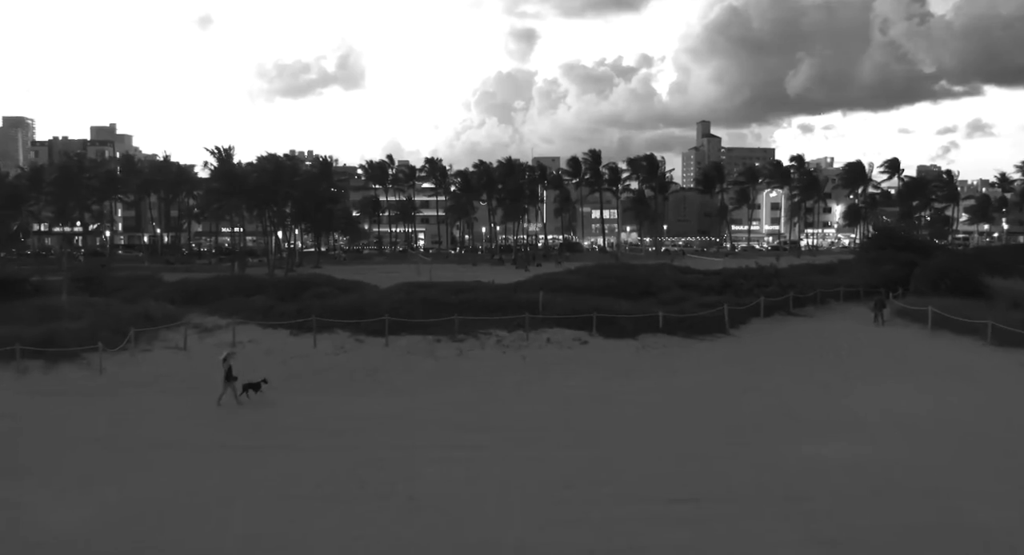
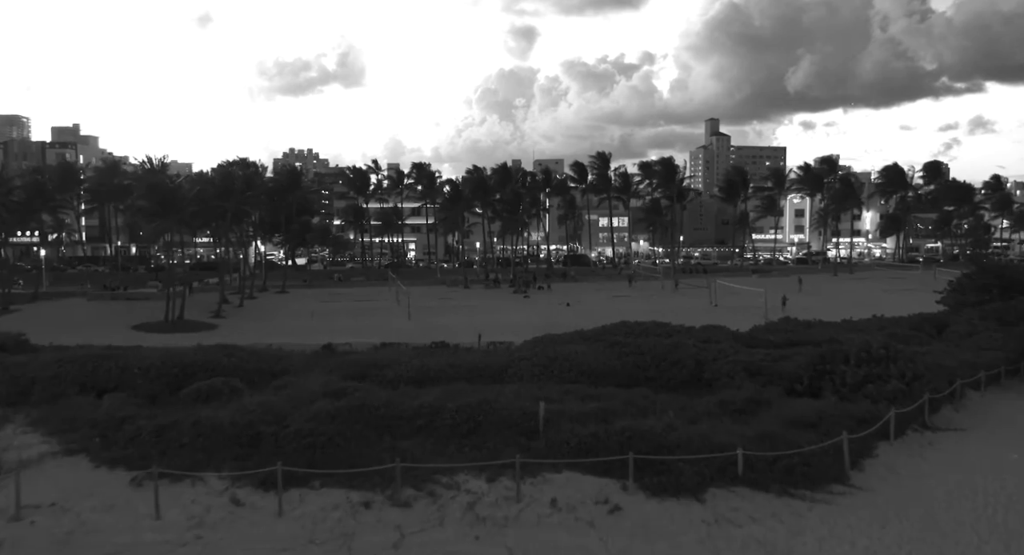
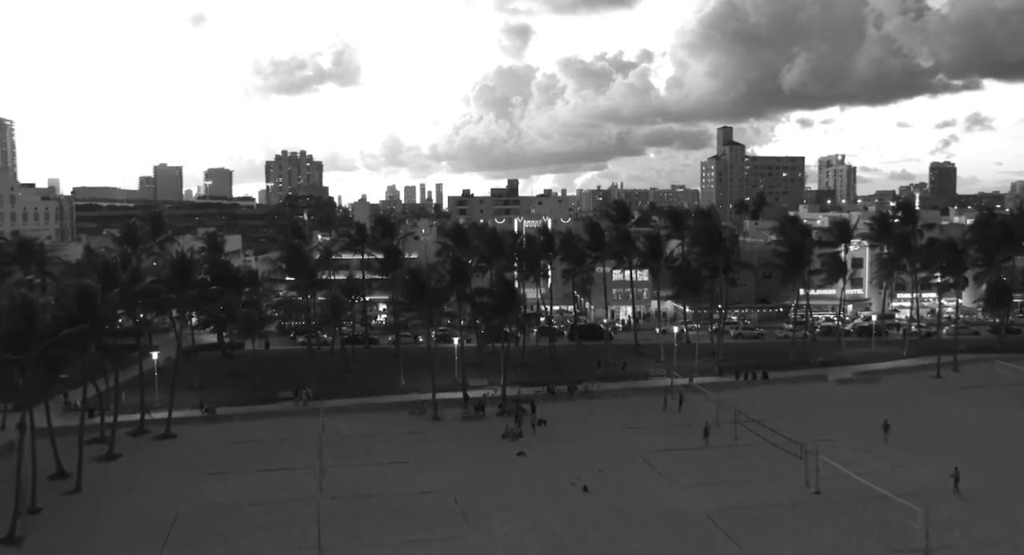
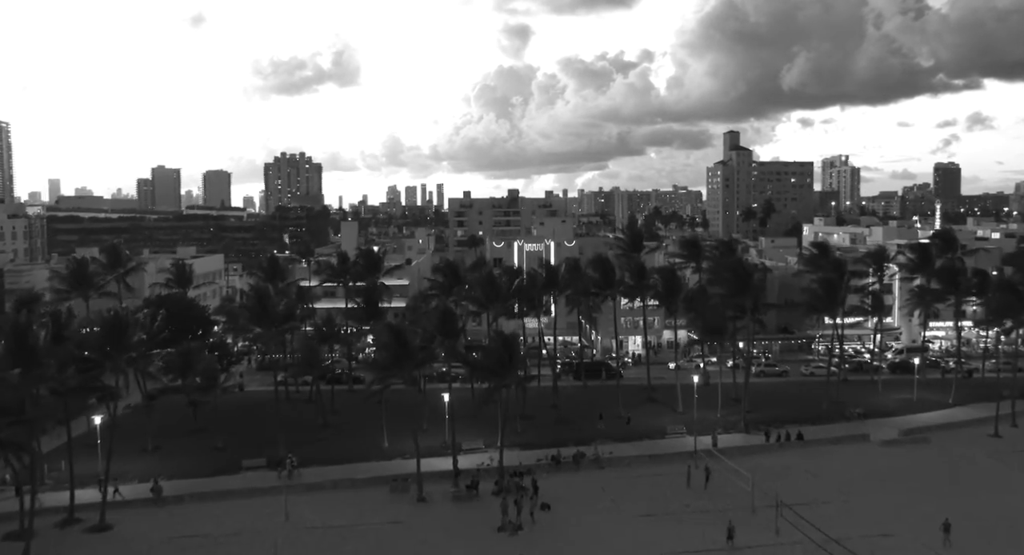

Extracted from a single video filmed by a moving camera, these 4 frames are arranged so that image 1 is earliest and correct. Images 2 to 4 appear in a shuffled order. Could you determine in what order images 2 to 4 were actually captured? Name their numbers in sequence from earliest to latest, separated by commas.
2, 3, 4
